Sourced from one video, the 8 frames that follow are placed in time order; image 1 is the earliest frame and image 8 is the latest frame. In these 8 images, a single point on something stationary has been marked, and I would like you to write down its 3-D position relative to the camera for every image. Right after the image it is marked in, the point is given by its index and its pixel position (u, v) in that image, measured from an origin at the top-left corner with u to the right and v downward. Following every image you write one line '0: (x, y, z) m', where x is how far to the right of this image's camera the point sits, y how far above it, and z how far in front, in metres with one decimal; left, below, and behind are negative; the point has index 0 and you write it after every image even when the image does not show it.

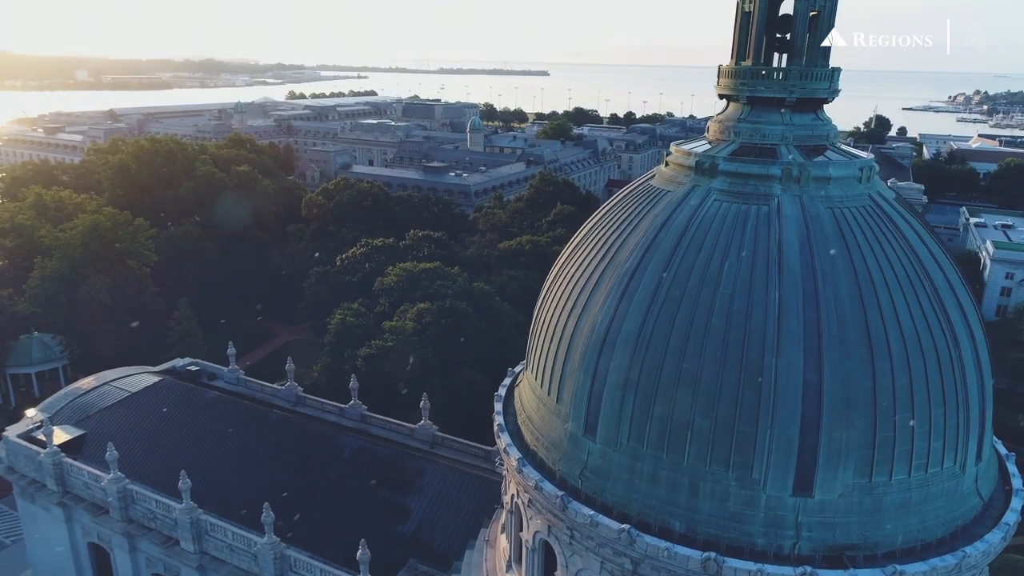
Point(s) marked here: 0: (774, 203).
0: (+5.7, +1.9, +16.2) m
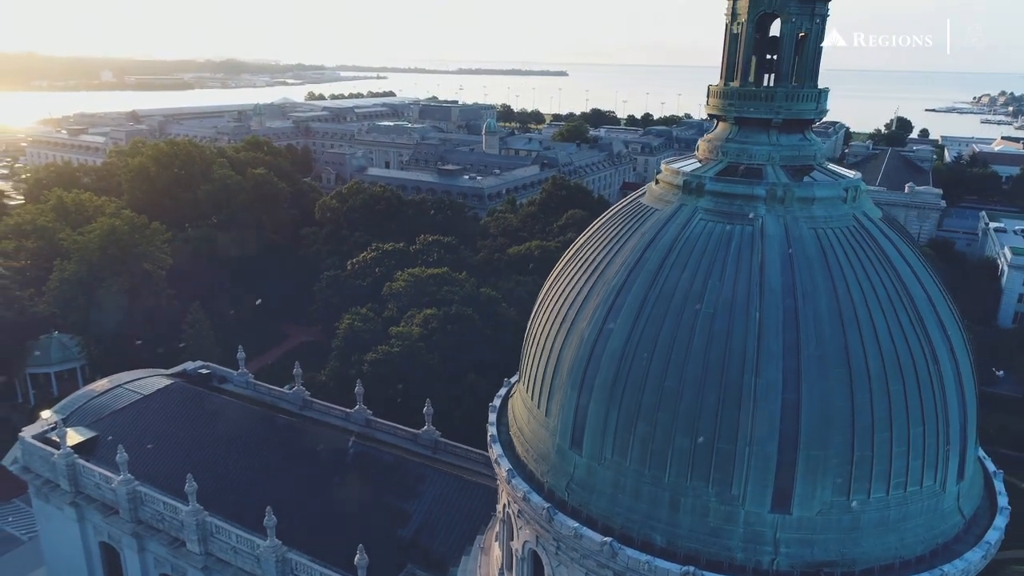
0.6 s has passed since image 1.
0: (+5.5, +1.5, +16.5) m
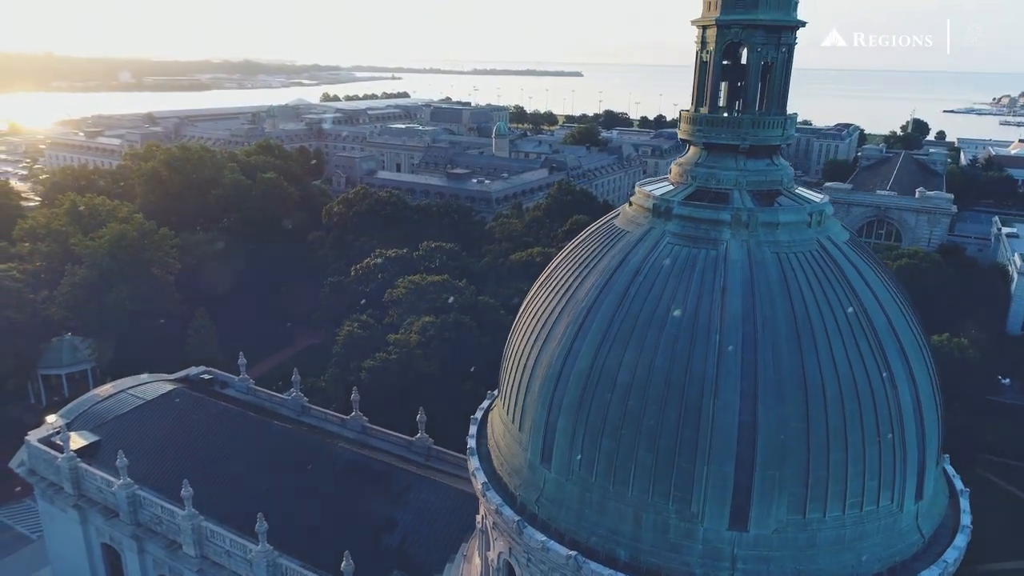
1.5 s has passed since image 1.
0: (+4.8, +0.9, +17.0) m
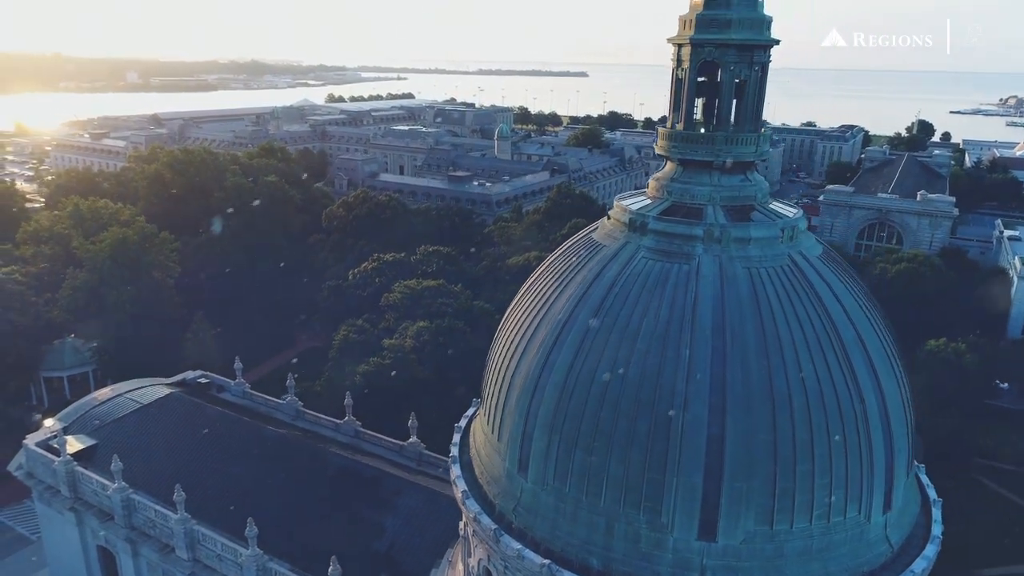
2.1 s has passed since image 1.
0: (+4.3, +0.6, +17.3) m
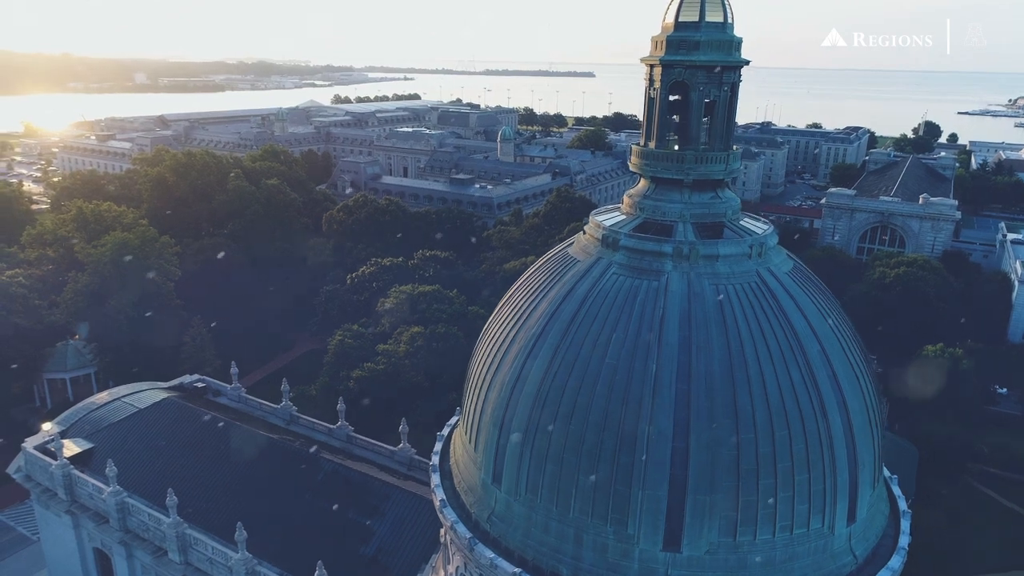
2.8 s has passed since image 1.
0: (+3.6, +0.2, +17.7) m
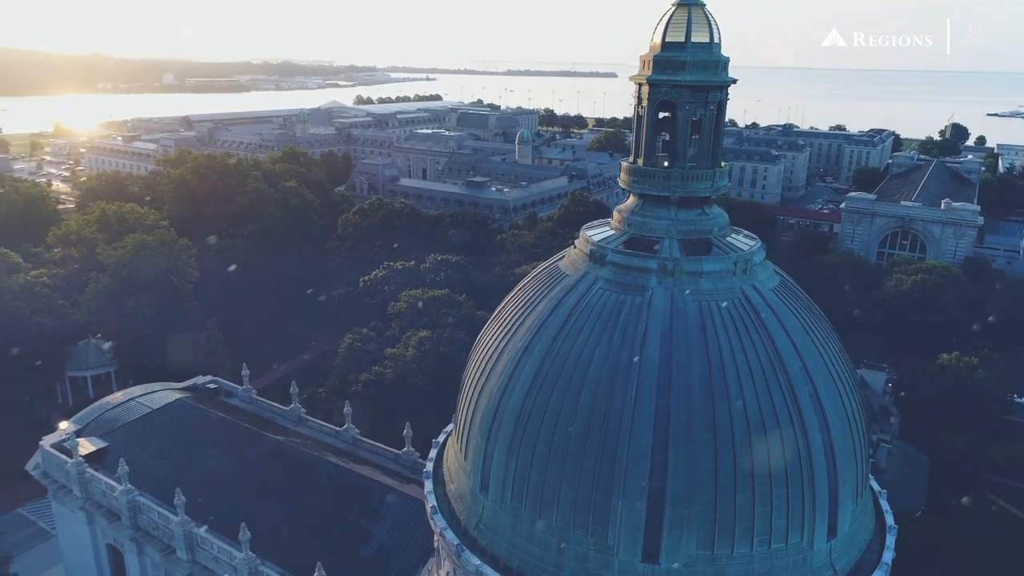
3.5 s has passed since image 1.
0: (+3.3, -0.2, +18.1) m
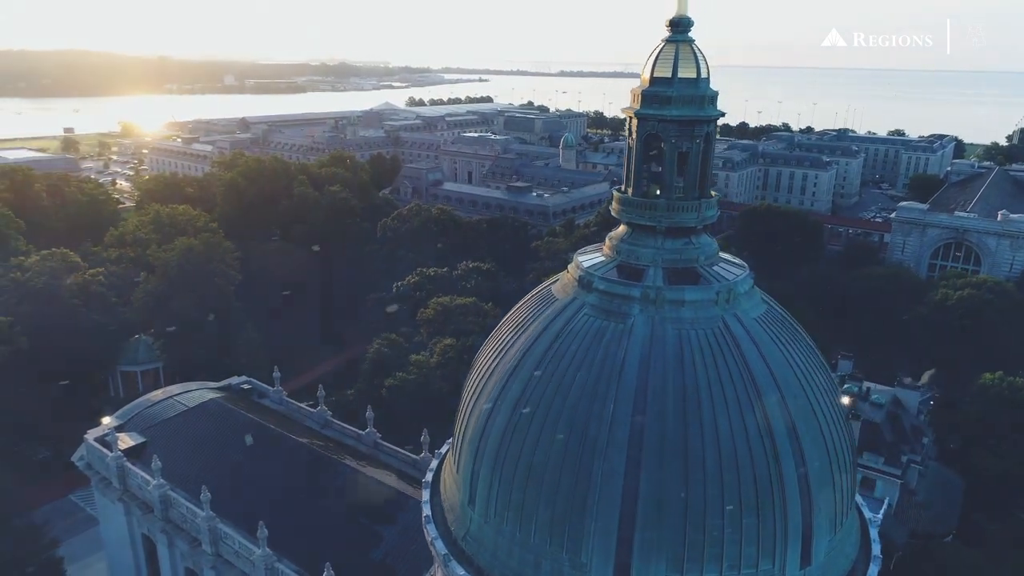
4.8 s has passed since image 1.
0: (+3.0, -0.8, +18.7) m
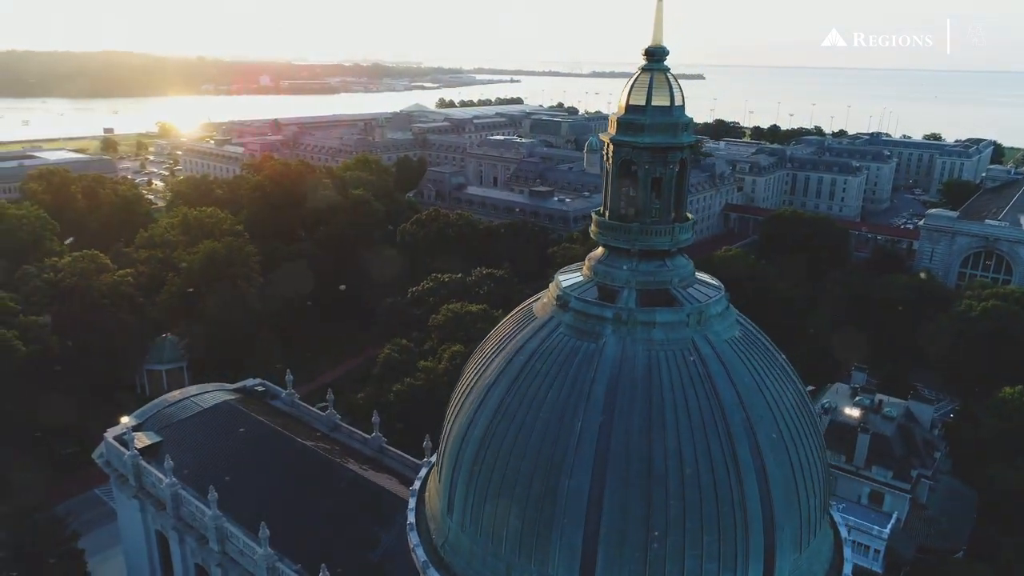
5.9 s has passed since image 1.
0: (+2.4, -1.4, +19.3) m
